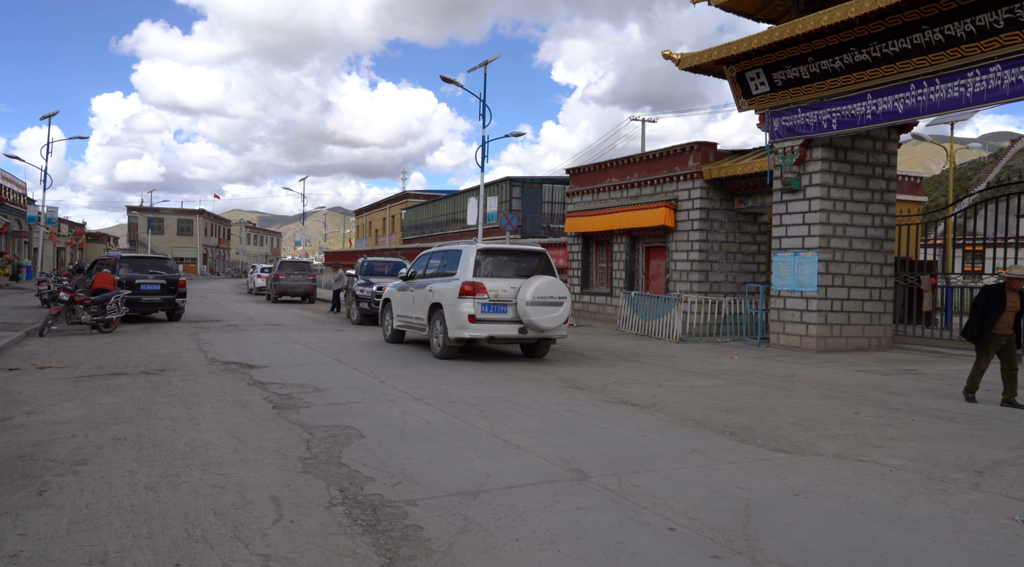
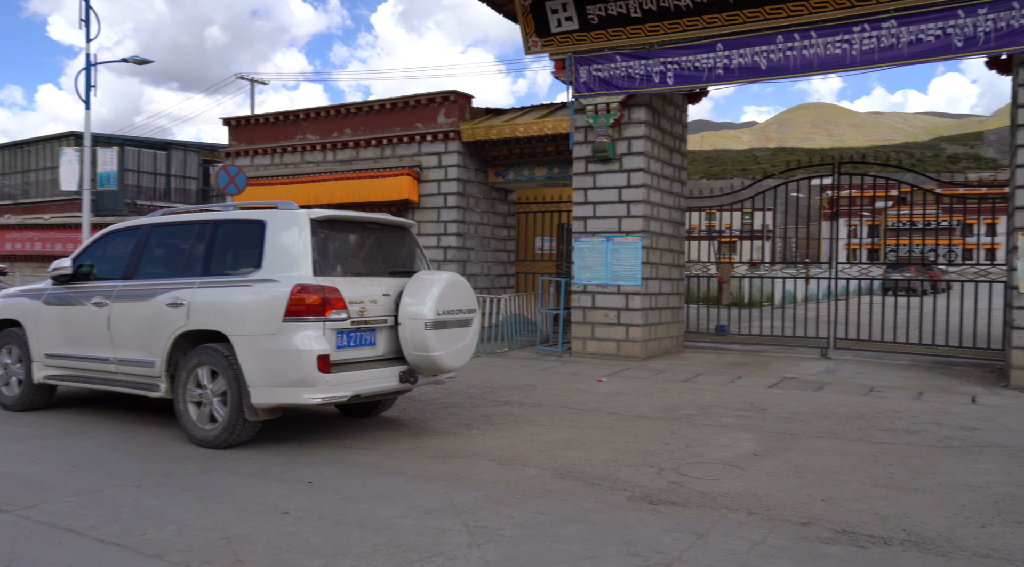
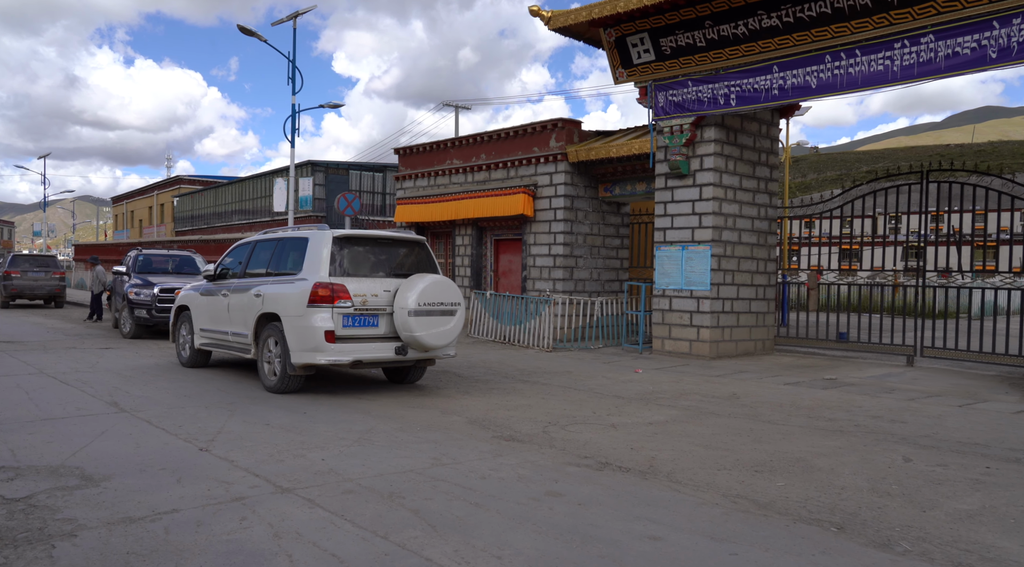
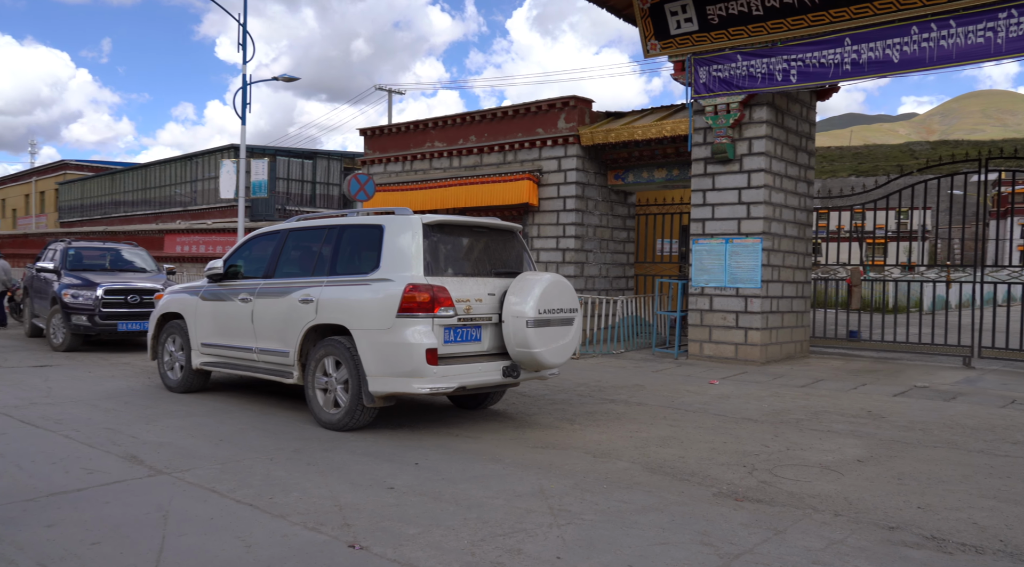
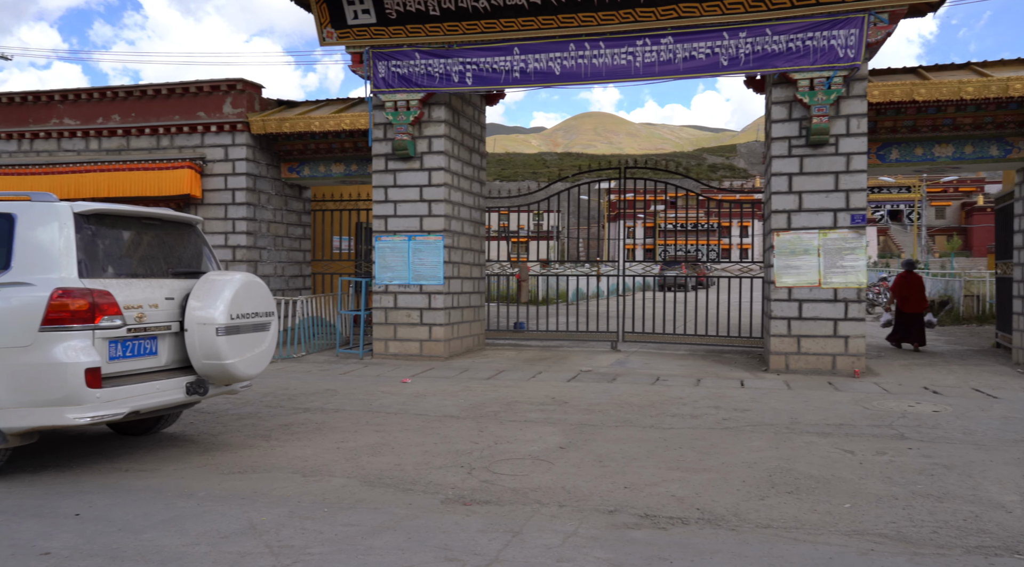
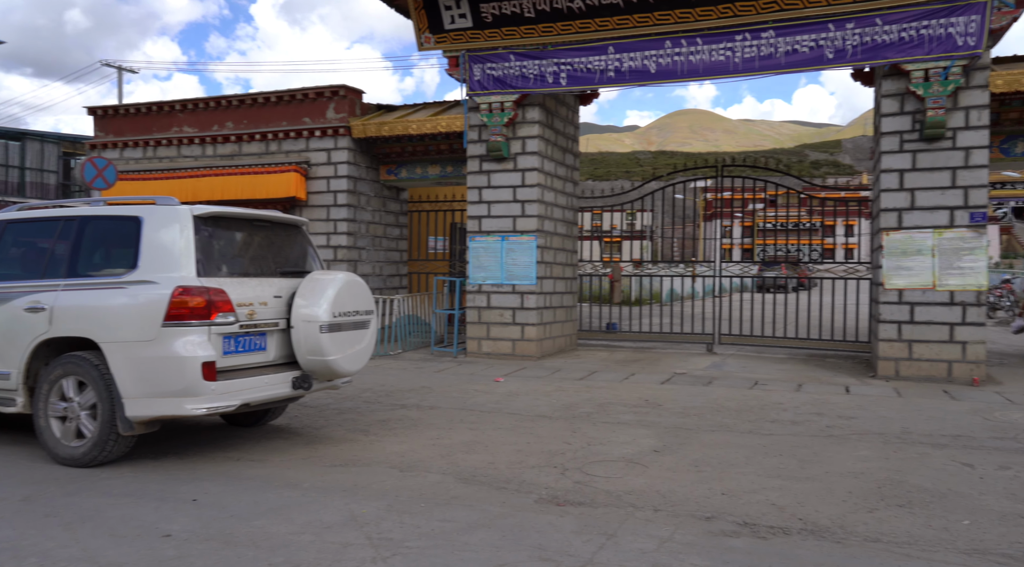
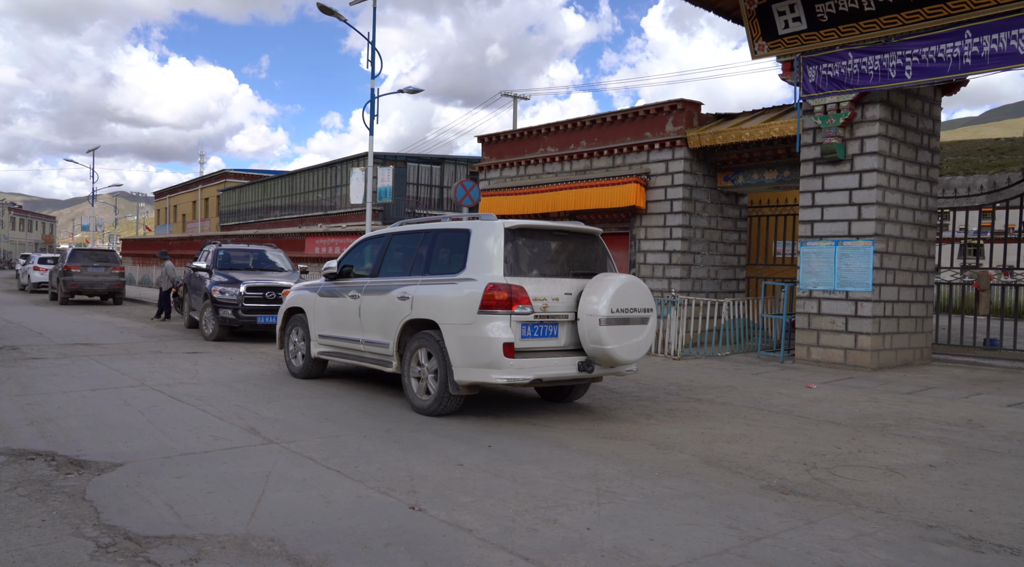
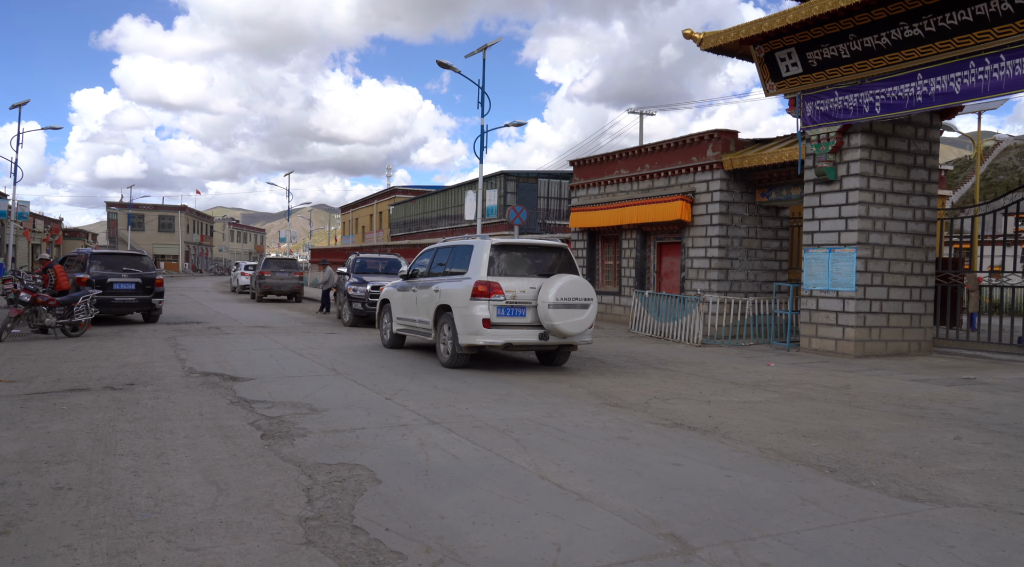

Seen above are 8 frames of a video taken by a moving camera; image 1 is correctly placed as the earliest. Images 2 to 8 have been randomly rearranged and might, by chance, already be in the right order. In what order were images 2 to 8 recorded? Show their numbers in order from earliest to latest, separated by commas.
8, 3, 7, 4, 2, 6, 5
